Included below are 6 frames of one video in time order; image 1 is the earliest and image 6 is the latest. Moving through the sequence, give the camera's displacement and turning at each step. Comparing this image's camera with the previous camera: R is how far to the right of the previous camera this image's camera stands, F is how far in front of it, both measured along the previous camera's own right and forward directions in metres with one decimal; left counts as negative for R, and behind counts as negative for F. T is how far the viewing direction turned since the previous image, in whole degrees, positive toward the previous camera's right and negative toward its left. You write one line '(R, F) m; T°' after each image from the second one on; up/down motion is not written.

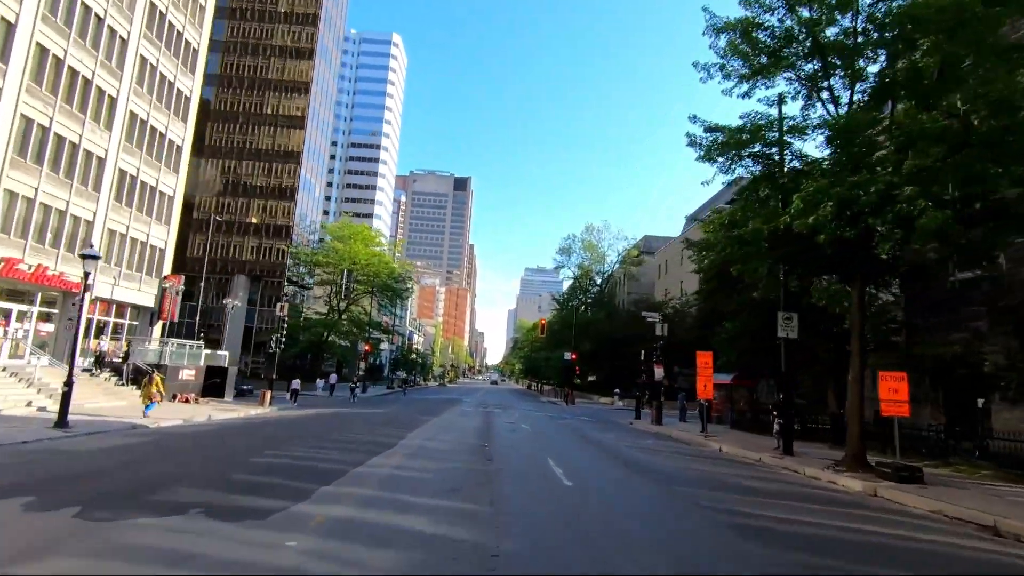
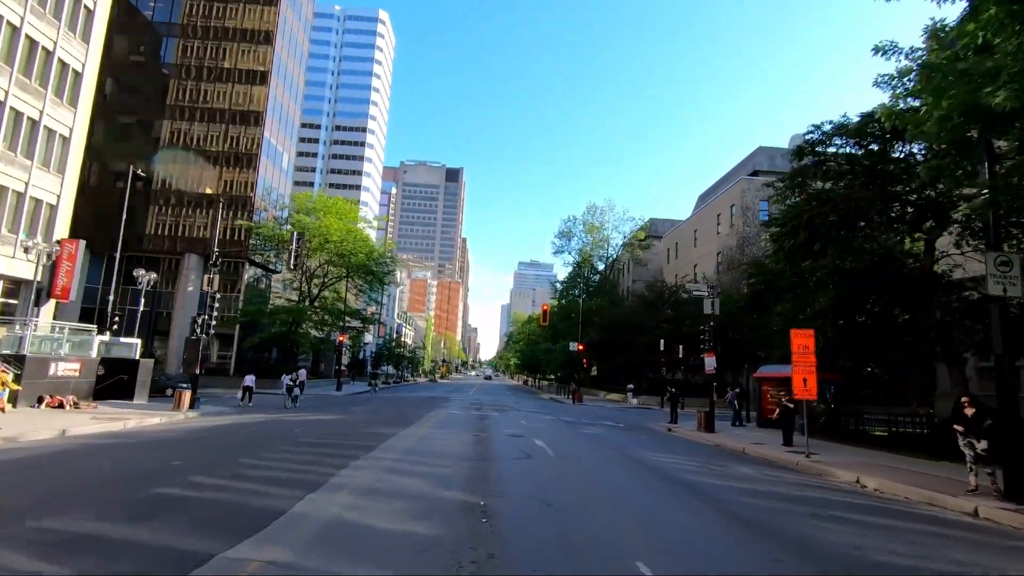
(-0.3, +7.2) m; +1°
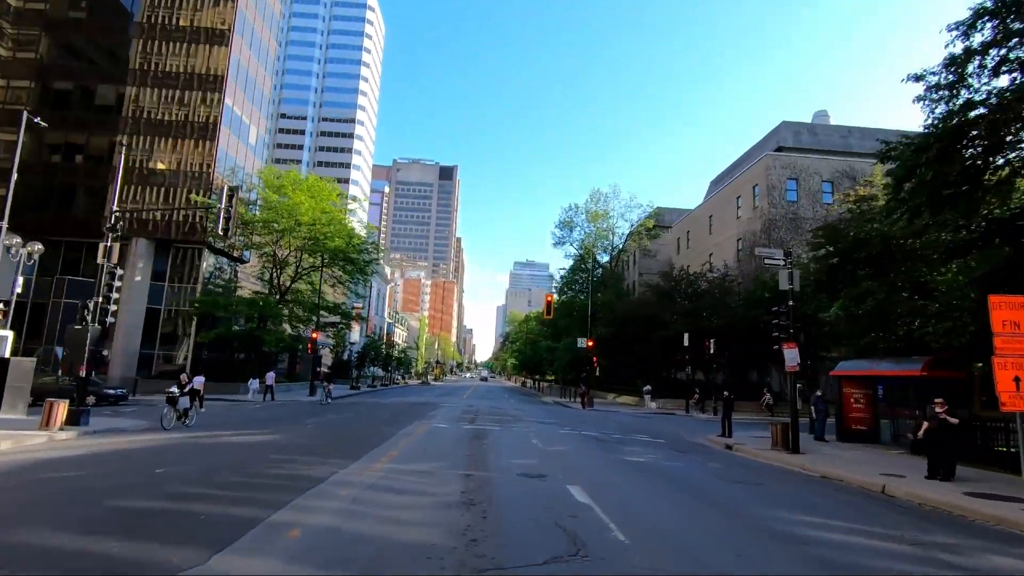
(-0.3, +6.0) m; 0°
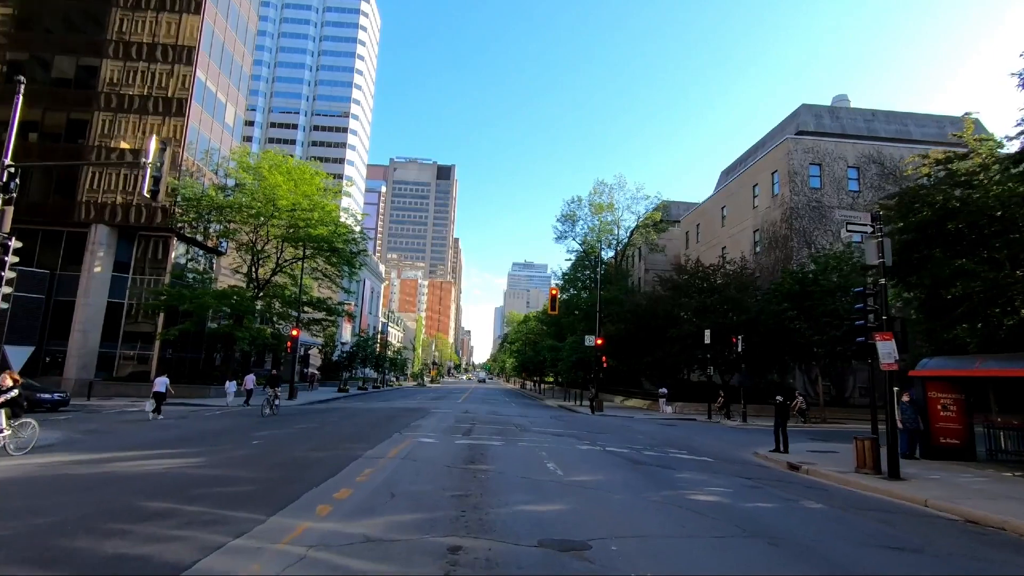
(-0.2, +3.8) m; 0°
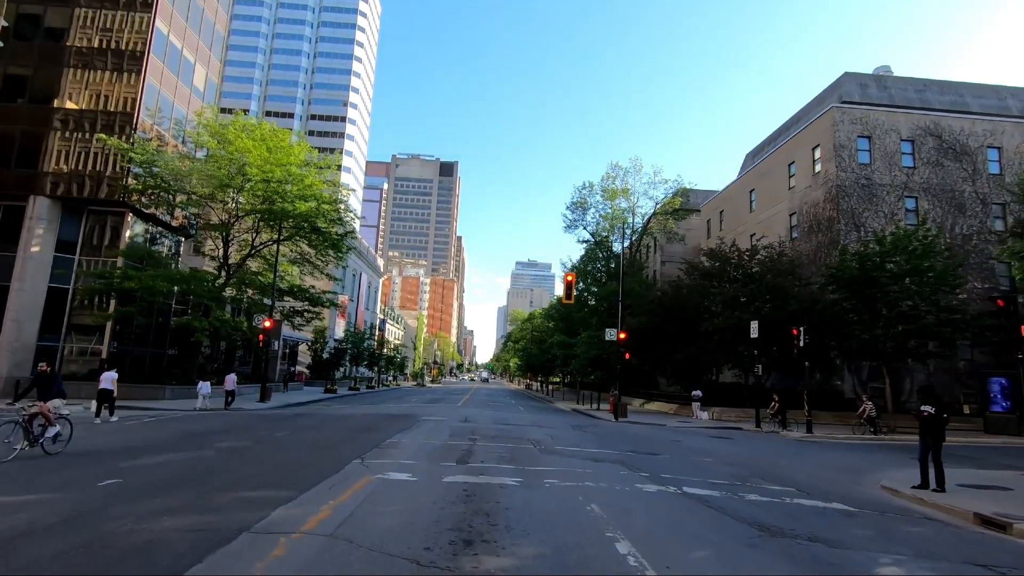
(-0.3, +5.2) m; 0°
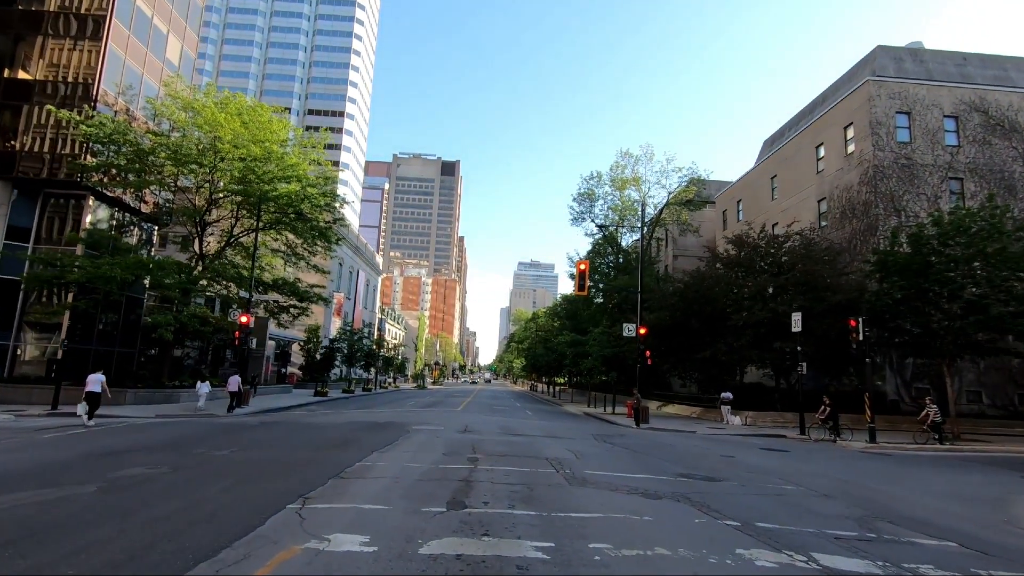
(-0.2, +3.4) m; 0°
